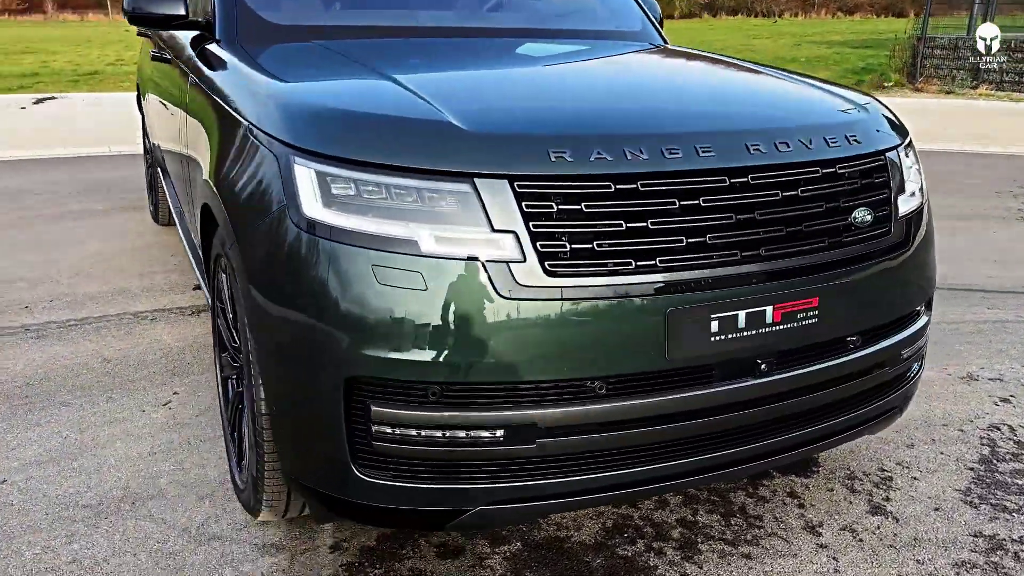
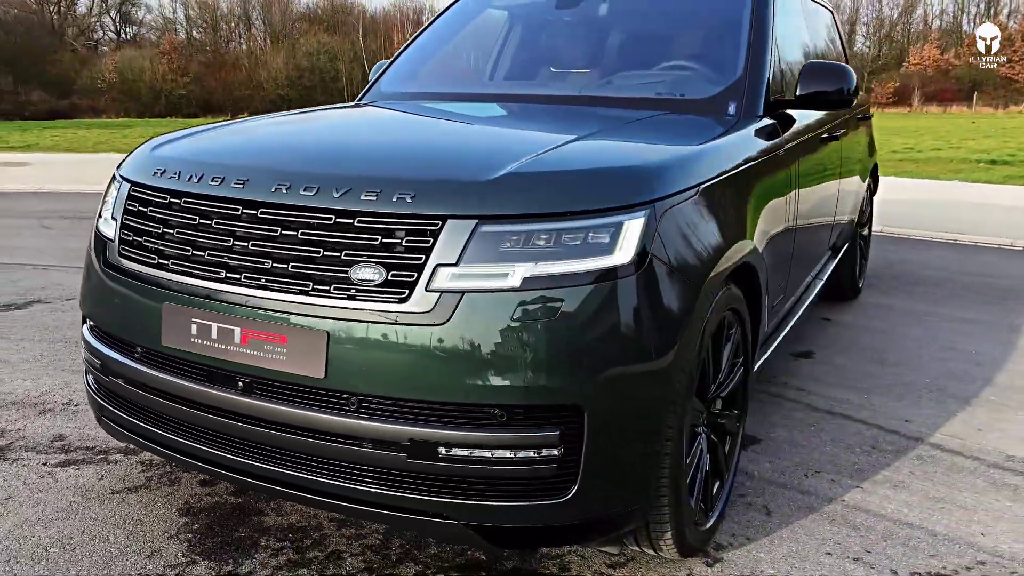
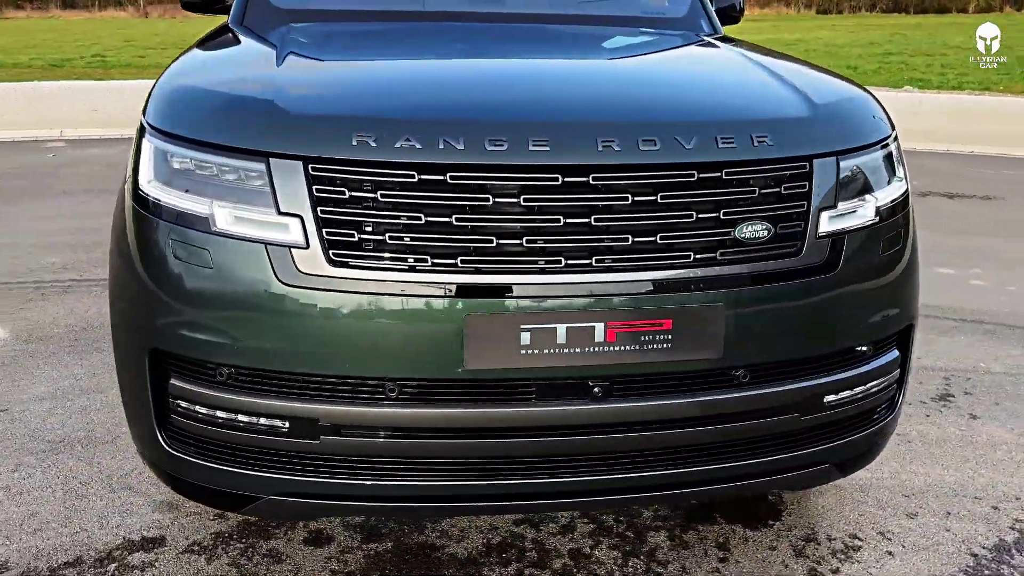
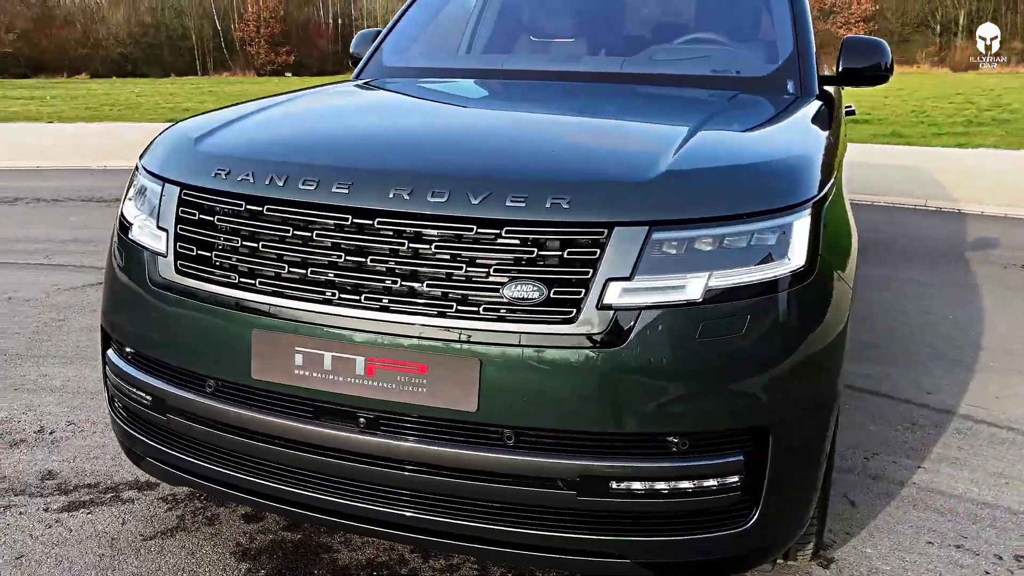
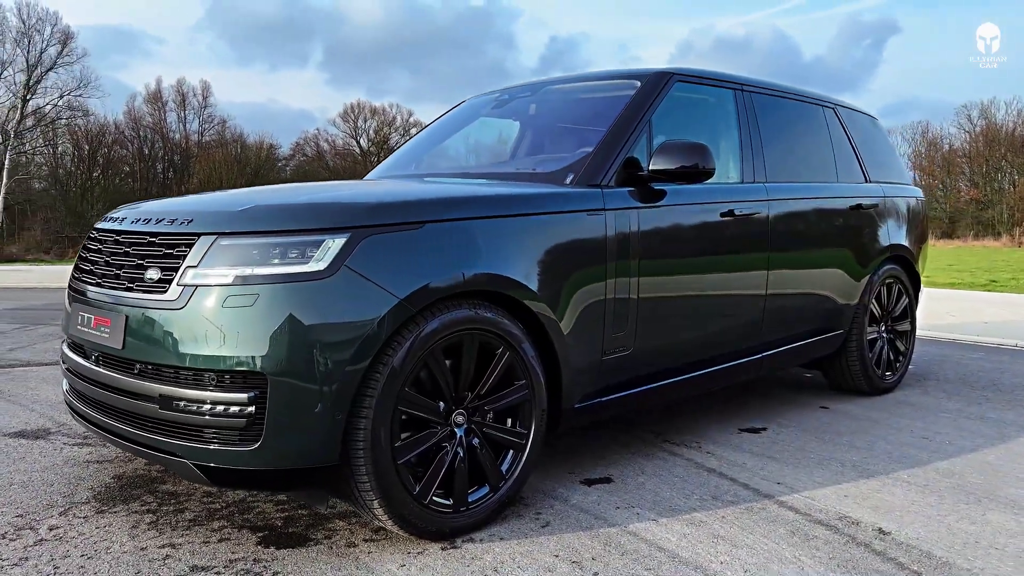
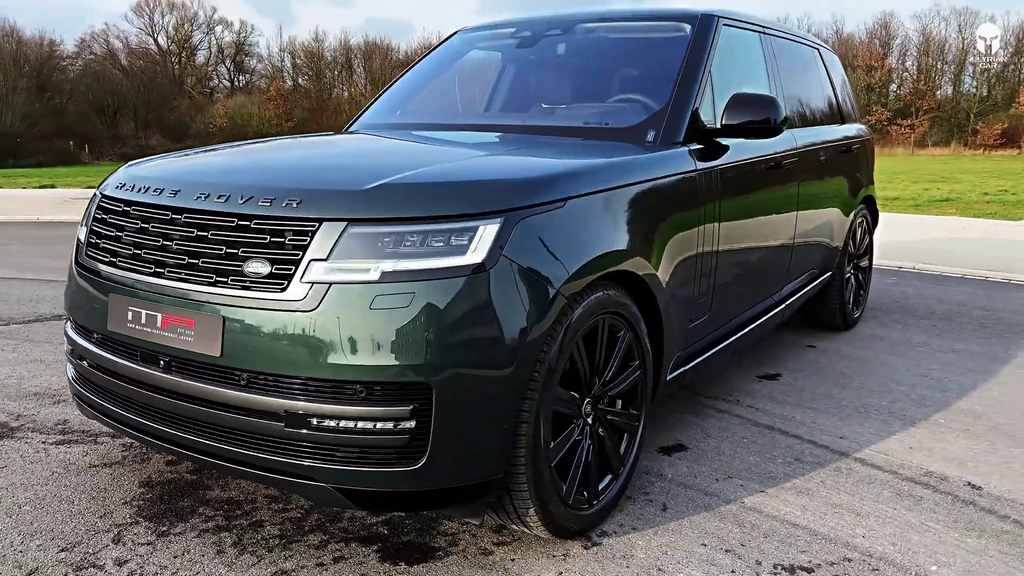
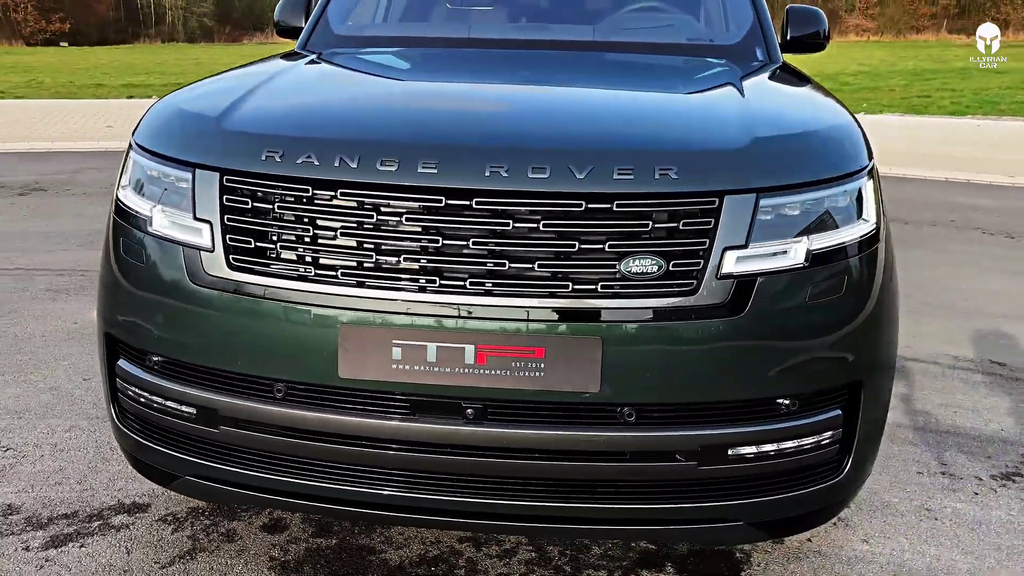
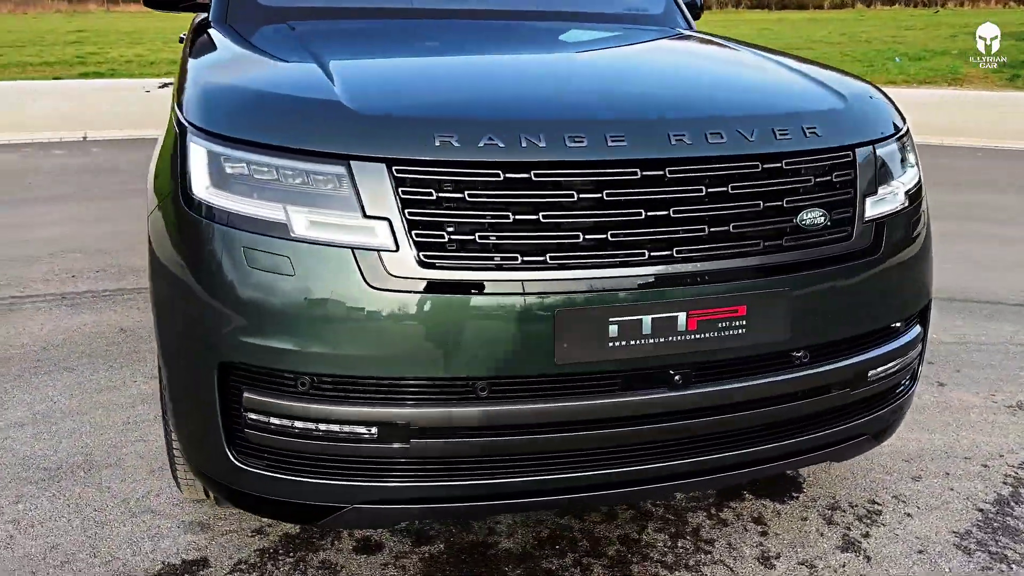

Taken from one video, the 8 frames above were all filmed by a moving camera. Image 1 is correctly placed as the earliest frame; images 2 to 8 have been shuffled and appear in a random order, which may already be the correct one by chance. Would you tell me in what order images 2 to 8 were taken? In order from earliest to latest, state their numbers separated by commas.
8, 3, 7, 4, 2, 6, 5
